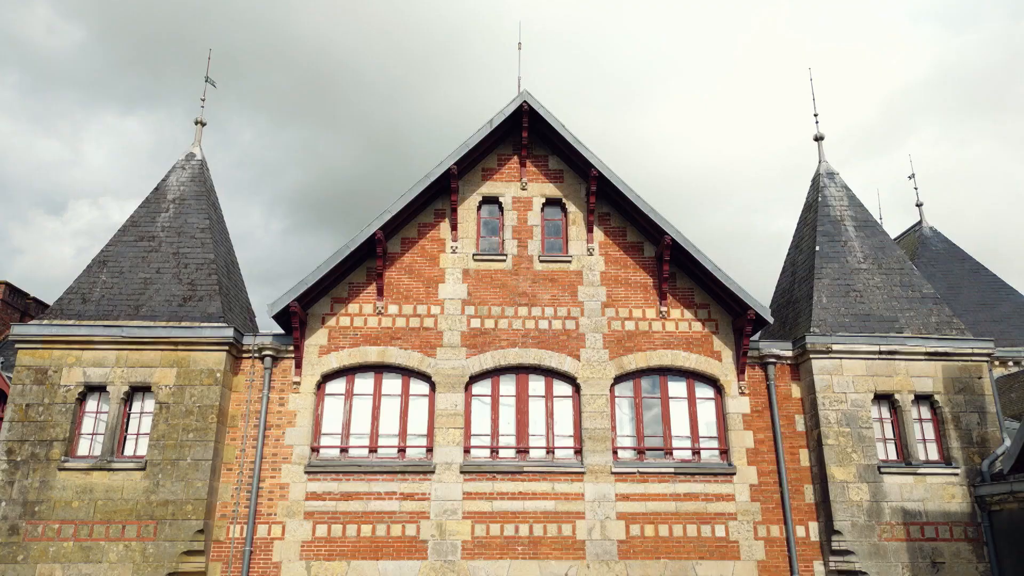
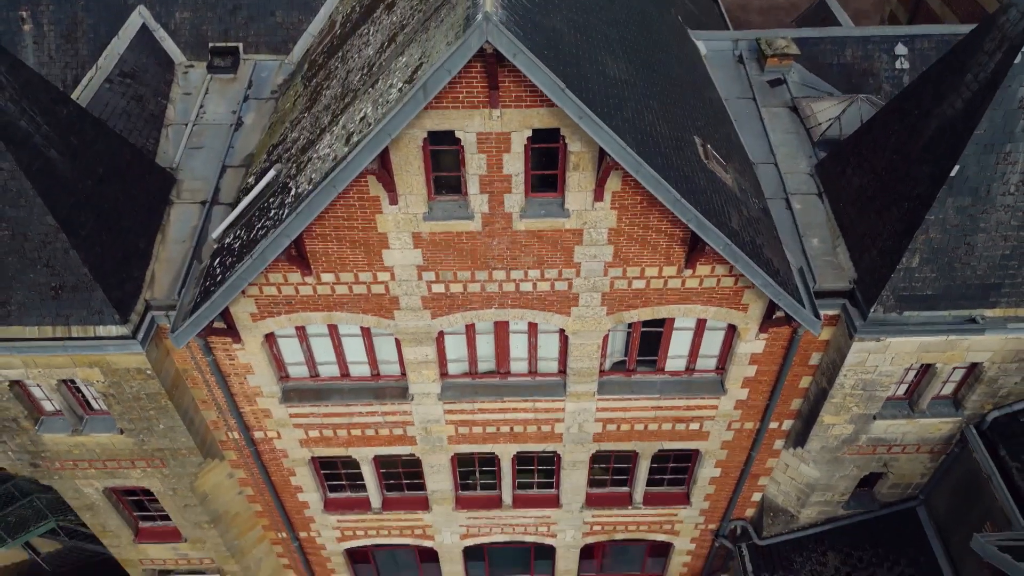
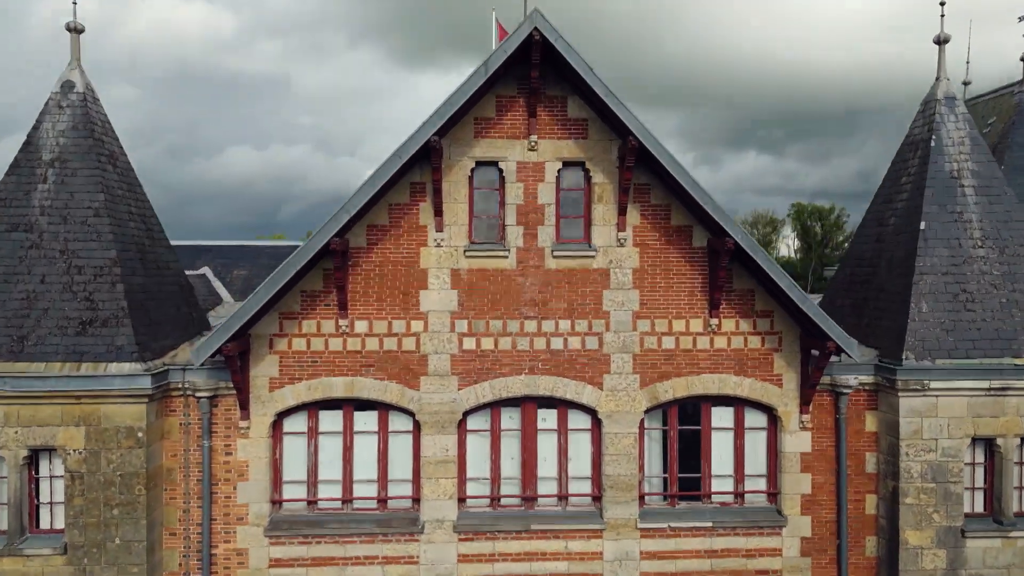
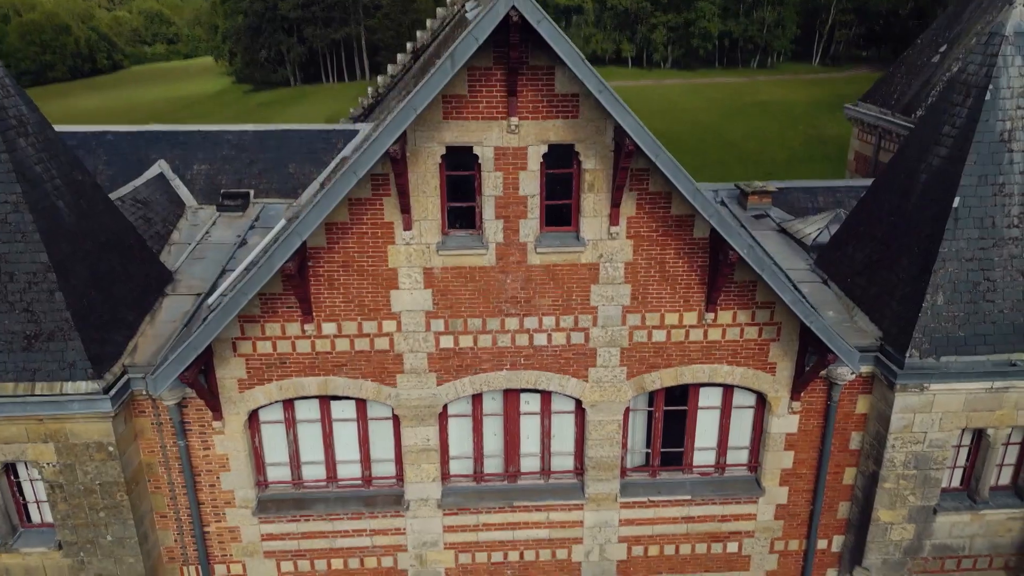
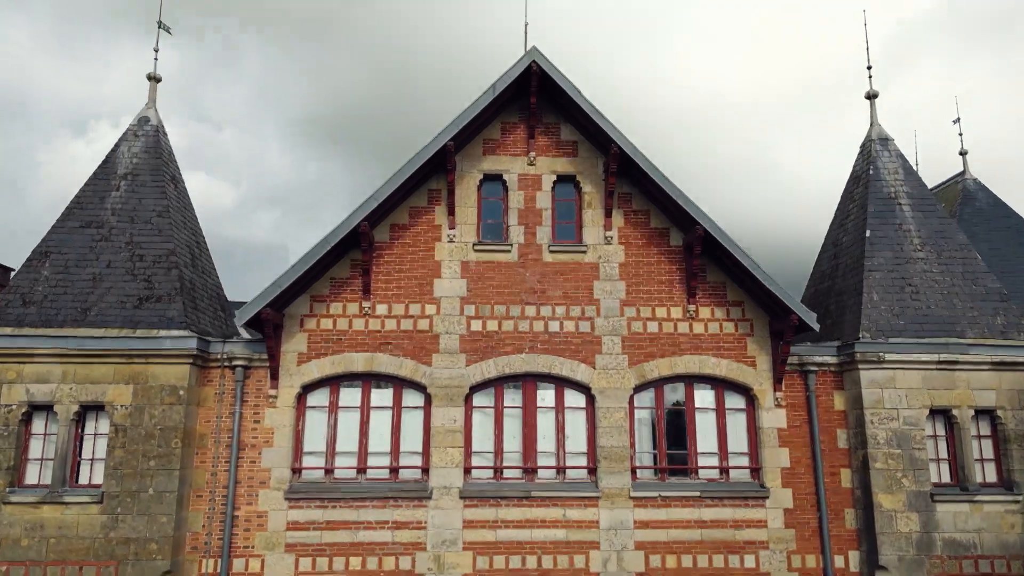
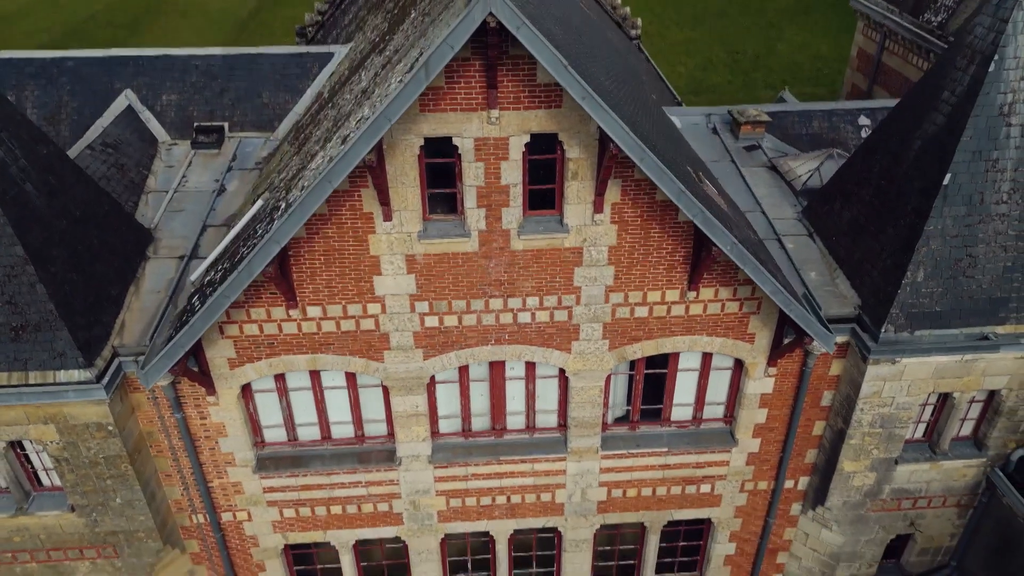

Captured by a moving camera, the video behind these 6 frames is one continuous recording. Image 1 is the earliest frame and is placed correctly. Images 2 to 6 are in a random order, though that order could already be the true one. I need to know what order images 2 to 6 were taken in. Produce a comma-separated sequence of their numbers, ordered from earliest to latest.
5, 3, 4, 6, 2
